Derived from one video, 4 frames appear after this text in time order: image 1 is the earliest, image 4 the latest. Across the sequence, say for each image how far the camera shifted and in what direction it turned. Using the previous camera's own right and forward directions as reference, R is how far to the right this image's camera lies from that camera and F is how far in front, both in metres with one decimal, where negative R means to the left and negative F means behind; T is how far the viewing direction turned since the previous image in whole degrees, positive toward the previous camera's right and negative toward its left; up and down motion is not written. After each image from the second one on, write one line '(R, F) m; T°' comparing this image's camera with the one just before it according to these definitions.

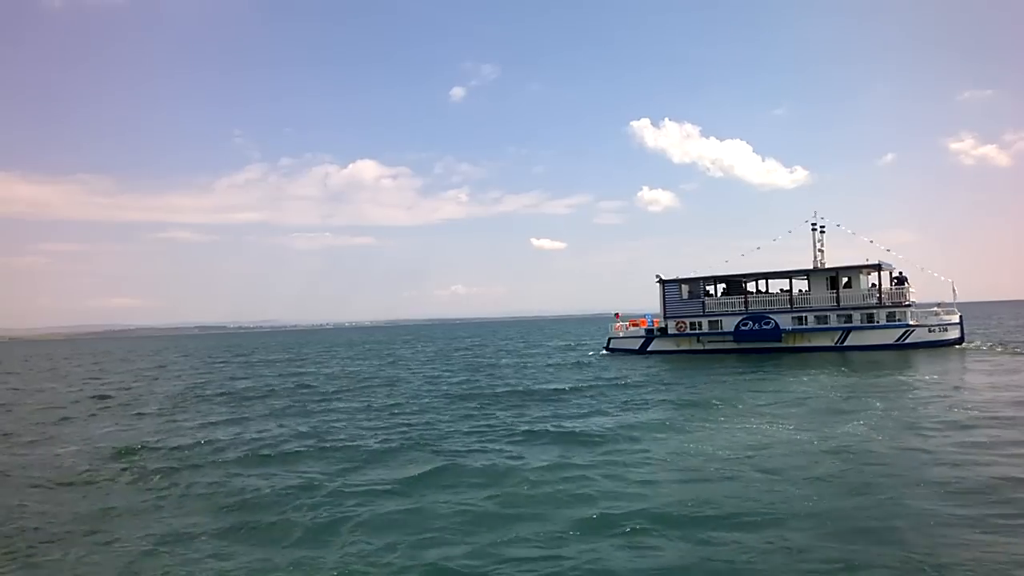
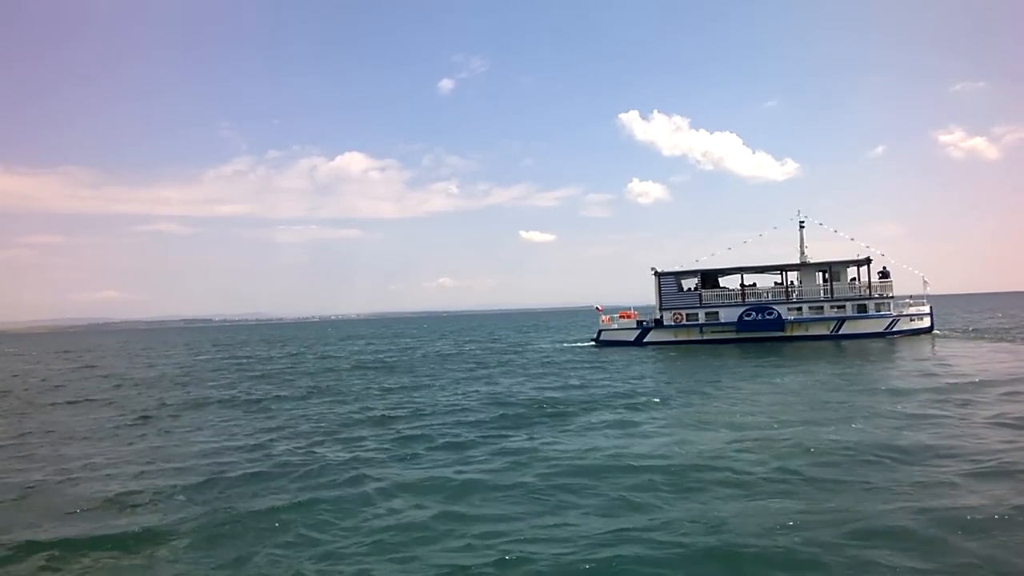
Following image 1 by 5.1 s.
(-1.4, -1.6) m; +1°
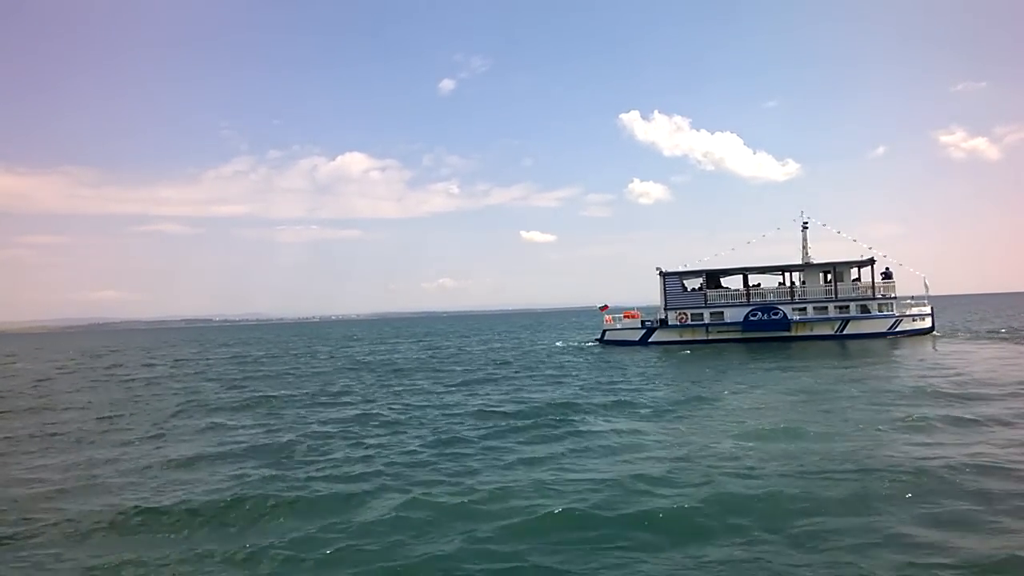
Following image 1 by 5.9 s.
(+1.0, +0.7) m; 0°
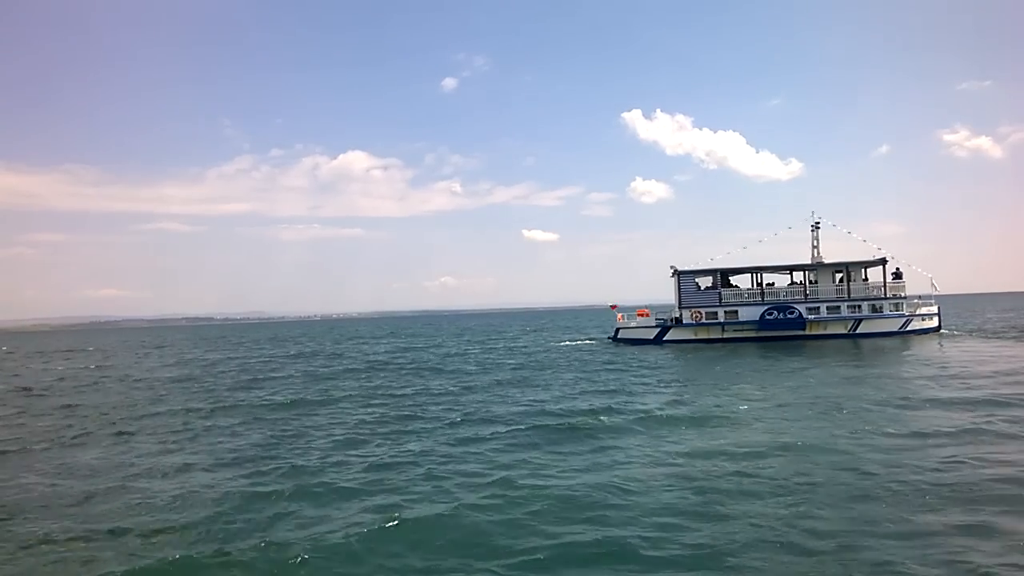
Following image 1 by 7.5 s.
(-3.8, -2.1) m; 0°
